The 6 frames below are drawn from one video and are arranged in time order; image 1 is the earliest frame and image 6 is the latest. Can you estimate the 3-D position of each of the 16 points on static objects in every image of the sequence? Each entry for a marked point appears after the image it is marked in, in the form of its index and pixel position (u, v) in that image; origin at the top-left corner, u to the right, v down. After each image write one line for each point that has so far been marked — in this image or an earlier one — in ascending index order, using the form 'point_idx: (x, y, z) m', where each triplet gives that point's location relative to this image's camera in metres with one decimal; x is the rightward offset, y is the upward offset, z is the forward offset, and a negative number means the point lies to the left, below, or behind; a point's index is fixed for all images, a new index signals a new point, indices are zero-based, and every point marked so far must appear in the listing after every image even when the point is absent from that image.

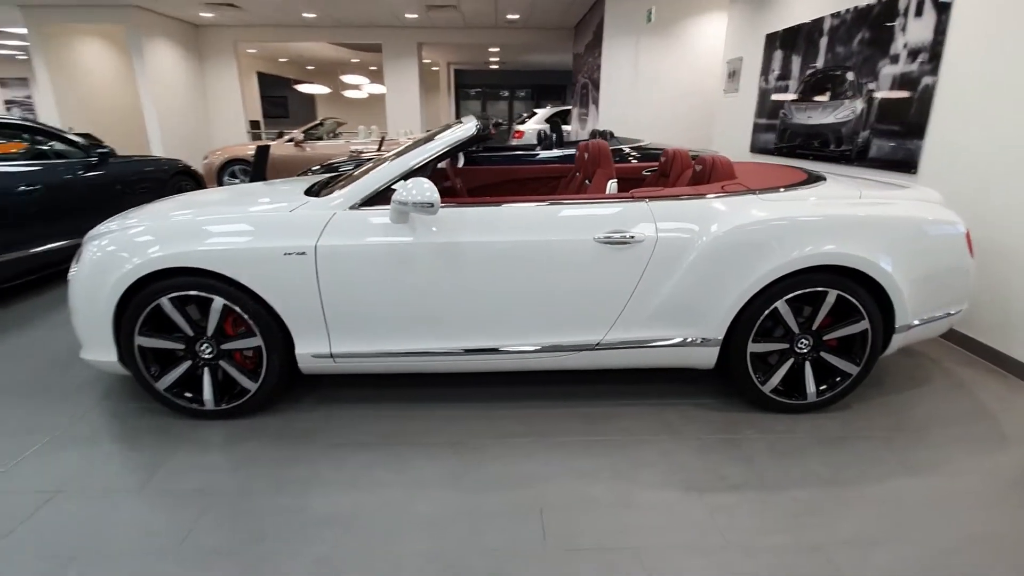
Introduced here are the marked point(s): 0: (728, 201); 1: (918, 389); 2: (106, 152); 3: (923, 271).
0: (+1.0, +0.4, +2.3) m
1: (+2.1, -0.5, +2.7) m
2: (-3.6, +1.2, +4.6) m
3: (+1.9, +0.1, +2.3) m
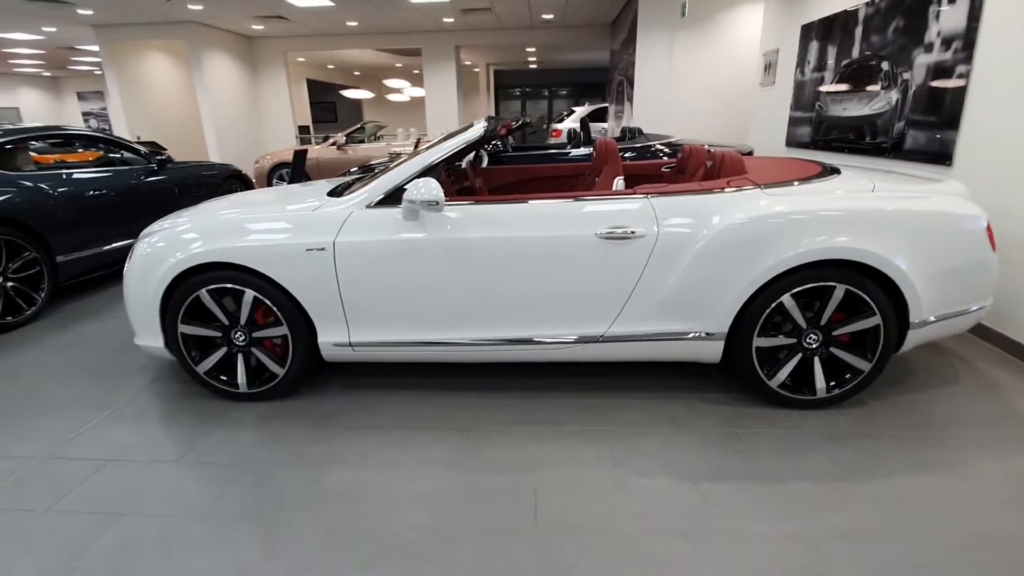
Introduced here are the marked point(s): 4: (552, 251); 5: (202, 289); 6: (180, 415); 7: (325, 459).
0: (+1.0, +0.4, +2.3) m
1: (+2.2, -0.5, +2.6) m
2: (-3.4, +1.3, +5.0) m
3: (+1.9, +0.1, +2.3) m
4: (+0.2, +0.2, +2.3) m
5: (-1.5, 0.0, +2.4) m
6: (-1.6, -0.6, +2.5) m
7: (-0.8, -0.7, +2.1) m
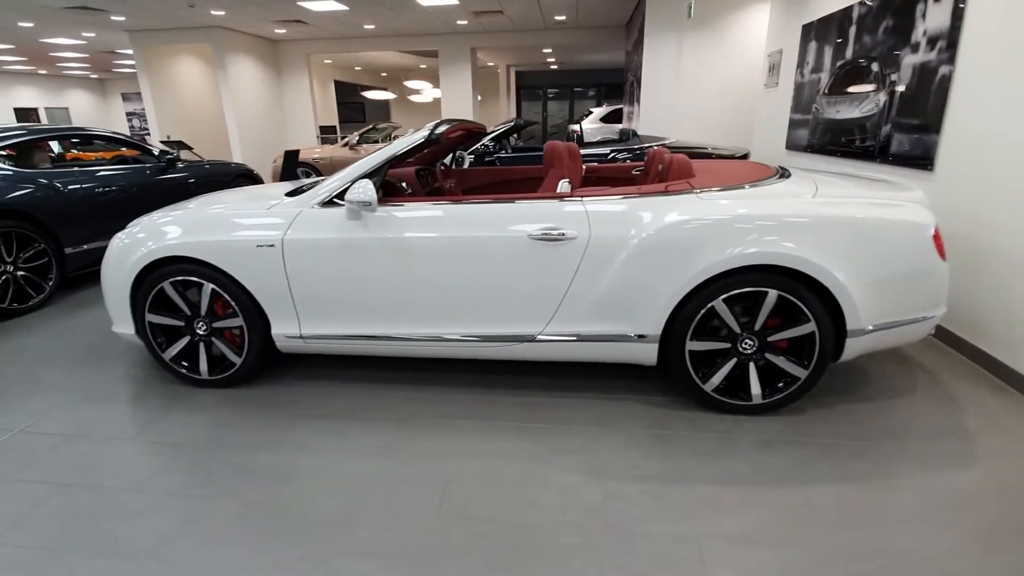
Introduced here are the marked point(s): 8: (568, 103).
0: (+0.7, +0.4, +2.3) m
1: (+1.9, -0.5, +2.6) m
2: (-3.5, +1.3, +5.3) m
3: (+1.6, +0.1, +2.2) m
4: (-0.1, +0.2, +2.3) m
5: (-1.7, 0.0, +2.6) m
6: (-1.9, -0.6, +2.7) m
7: (-1.1, -0.7, +2.3) m
8: (+1.9, +6.7, +18.6) m
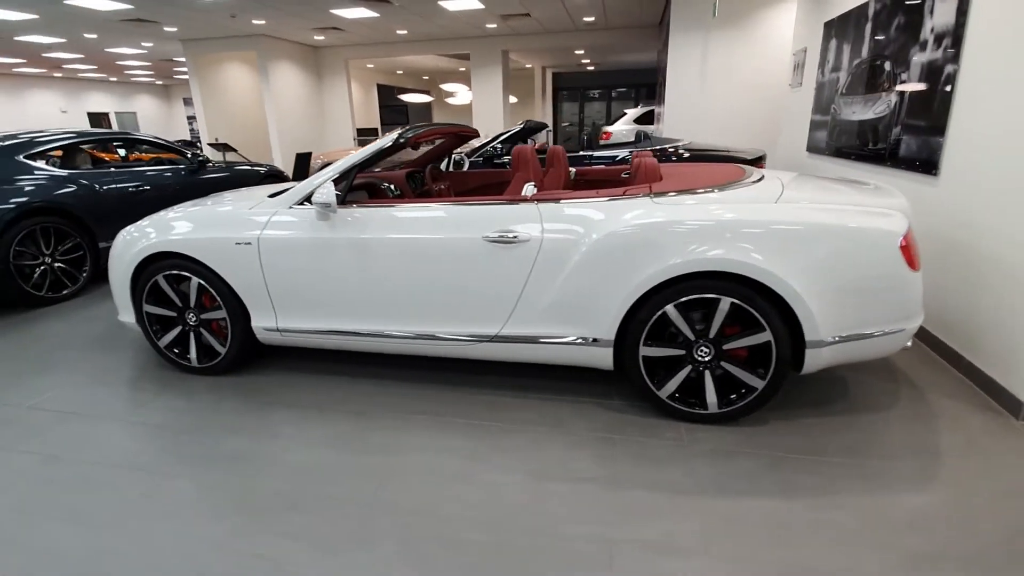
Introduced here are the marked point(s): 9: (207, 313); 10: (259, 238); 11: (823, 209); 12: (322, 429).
0: (+0.5, +0.4, +2.3) m
1: (+1.7, -0.6, +2.4) m
2: (-3.4, +1.4, +5.6) m
3: (+1.4, 0.0, +2.1) m
4: (-0.3, +0.2, +2.4) m
5: (-1.9, +0.1, +2.8) m
6: (-2.1, -0.5, +2.9) m
7: (-1.3, -0.7, +2.4) m
8: (+3.4, +6.6, +18.4) m
9: (-1.7, -0.1, +2.8) m
10: (-1.3, +0.3, +2.6) m
11: (+1.3, +0.3, +2.2) m
12: (-0.9, -0.7, +2.4) m
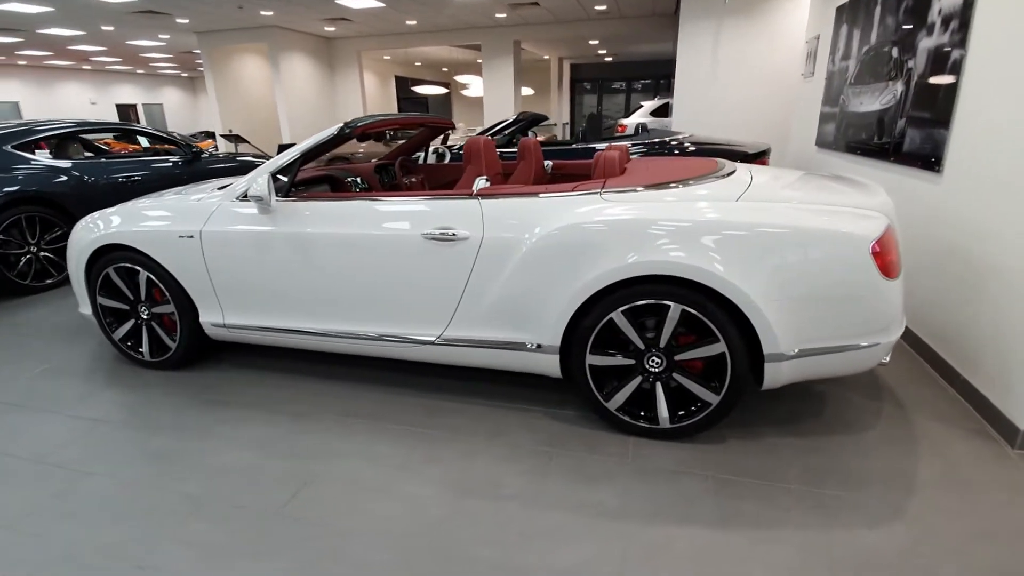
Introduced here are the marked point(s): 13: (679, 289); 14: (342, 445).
0: (+0.3, +0.4, +2.2) m
1: (+1.4, -0.6, +2.2) m
2: (-3.4, +1.5, +5.6) m
3: (+1.1, 0.0, +1.9) m
4: (-0.6, +0.2, +2.3) m
5: (-2.1, +0.1, +2.7) m
6: (-2.3, -0.5, +2.9) m
7: (-1.6, -0.6, +2.4) m
8: (+4.0, +6.7, +18.0) m
9: (-1.9, -0.1, +2.8) m
10: (-1.5, +0.3, +2.5) m
11: (+1.1, +0.3, +2.0) m
12: (-1.2, -0.6, +2.3) m
13: (+0.7, 0.0, +2.0) m
14: (-0.7, -0.7, +2.2) m
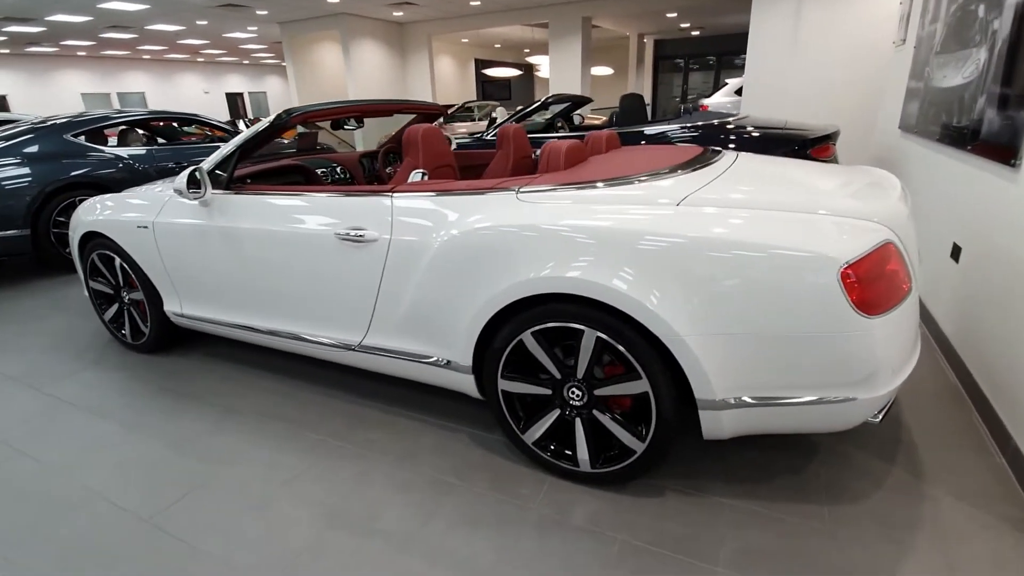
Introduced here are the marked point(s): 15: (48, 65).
0: (-0.1, +0.3, +1.9) m
1: (+1.0, -0.7, +1.8) m
2: (-3.0, +1.7, +5.9) m
3: (+0.7, -0.1, +1.5) m
4: (-0.9, +0.2, +2.2) m
5: (-2.3, +0.2, +2.9) m
6: (-2.5, -0.4, +3.1) m
7: (-1.9, -0.6, +2.4) m
8: (+6.8, +6.9, +16.5) m
9: (-2.1, 0.0, +2.9) m
10: (-1.7, +0.3, +2.5) m
11: (+0.7, +0.2, +1.5) m
12: (-1.5, -0.6, +2.3) m
13: (+0.3, -0.1, +1.7) m
14: (-1.1, -0.7, +2.1) m
15: (-15.6, +7.5, +17.3) m
